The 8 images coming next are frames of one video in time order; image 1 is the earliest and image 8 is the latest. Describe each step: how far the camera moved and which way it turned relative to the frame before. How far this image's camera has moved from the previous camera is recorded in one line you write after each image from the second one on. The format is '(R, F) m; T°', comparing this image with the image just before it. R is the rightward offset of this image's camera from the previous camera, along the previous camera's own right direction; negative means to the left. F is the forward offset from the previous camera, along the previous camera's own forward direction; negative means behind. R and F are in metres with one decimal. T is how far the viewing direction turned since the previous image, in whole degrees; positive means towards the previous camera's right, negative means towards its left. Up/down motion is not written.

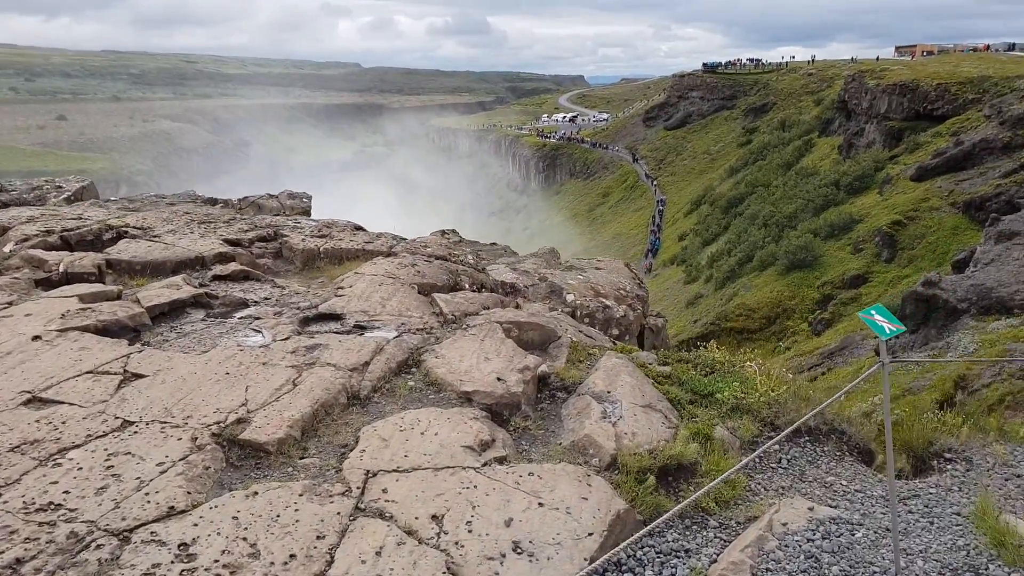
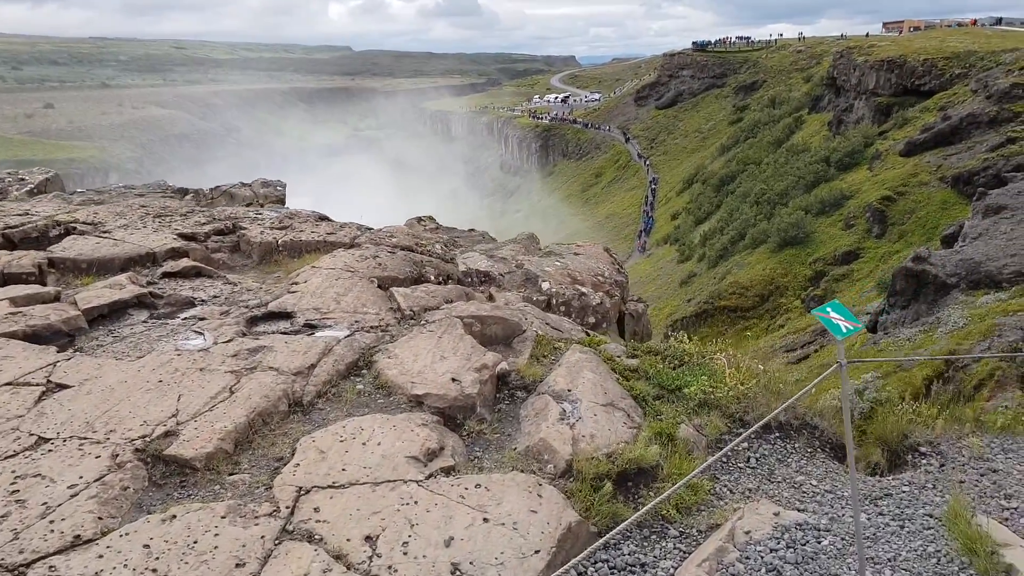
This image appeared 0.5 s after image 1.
(+0.4, +0.4) m; 0°
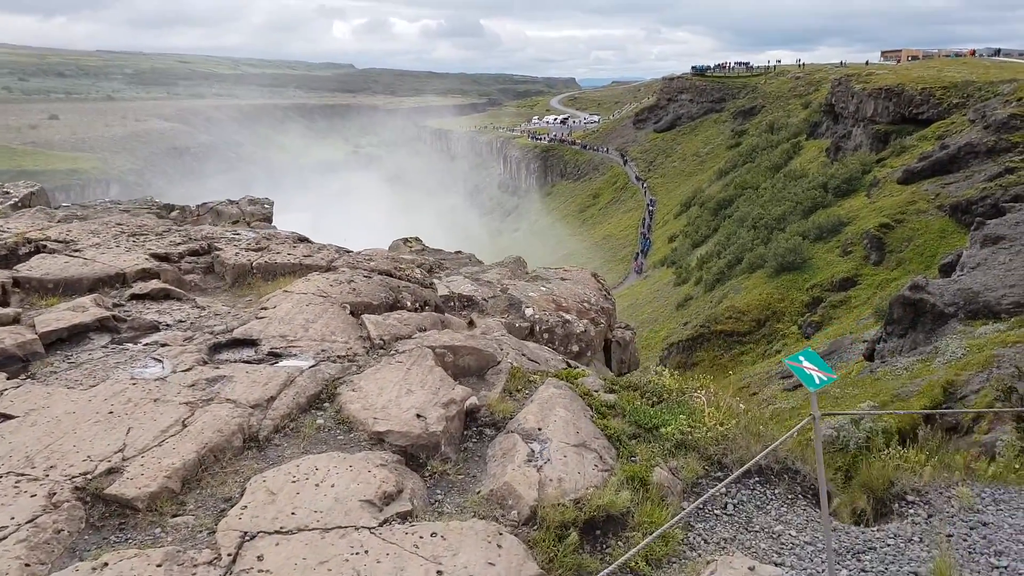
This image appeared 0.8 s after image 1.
(+0.2, +0.3) m; 0°
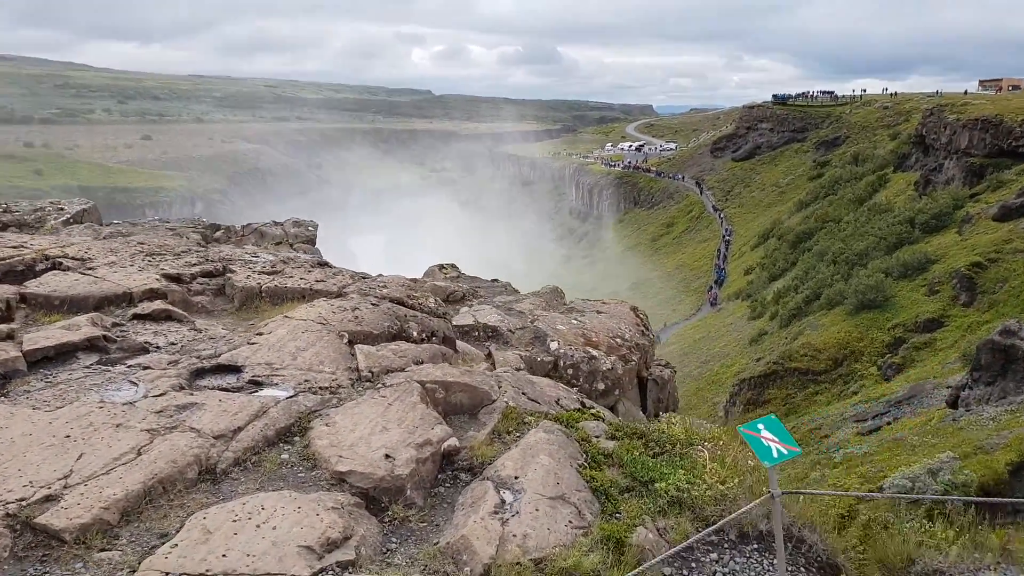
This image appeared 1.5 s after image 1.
(+0.8, +0.4) m; -5°
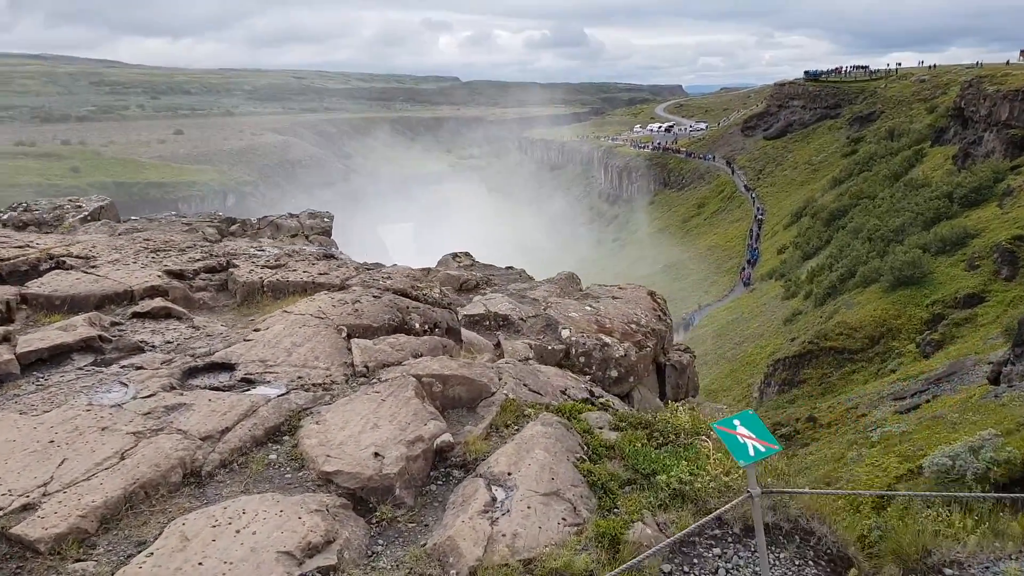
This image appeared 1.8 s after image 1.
(+0.3, +0.2) m; -2°
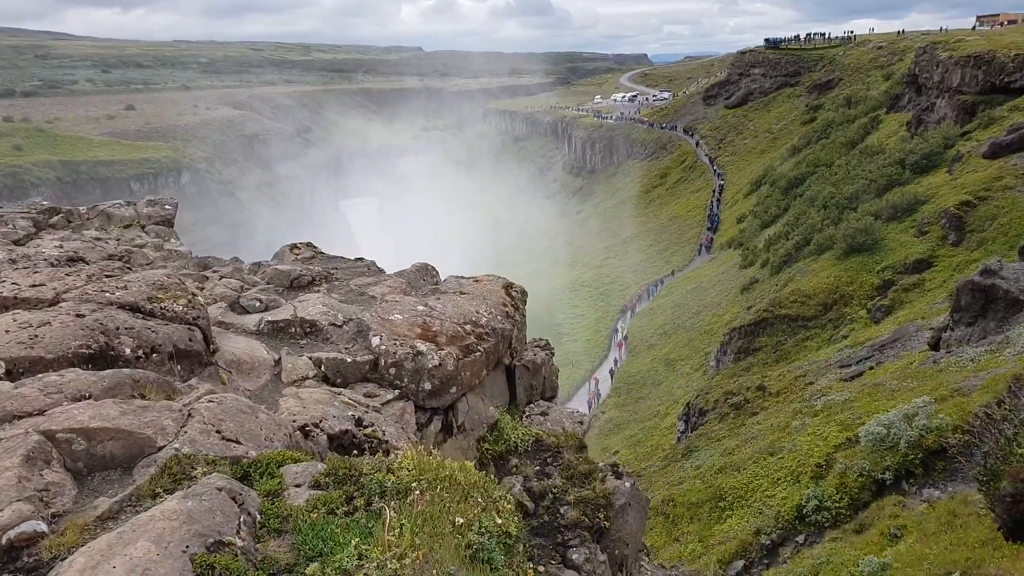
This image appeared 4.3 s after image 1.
(+2.5, +1.6) m; +3°
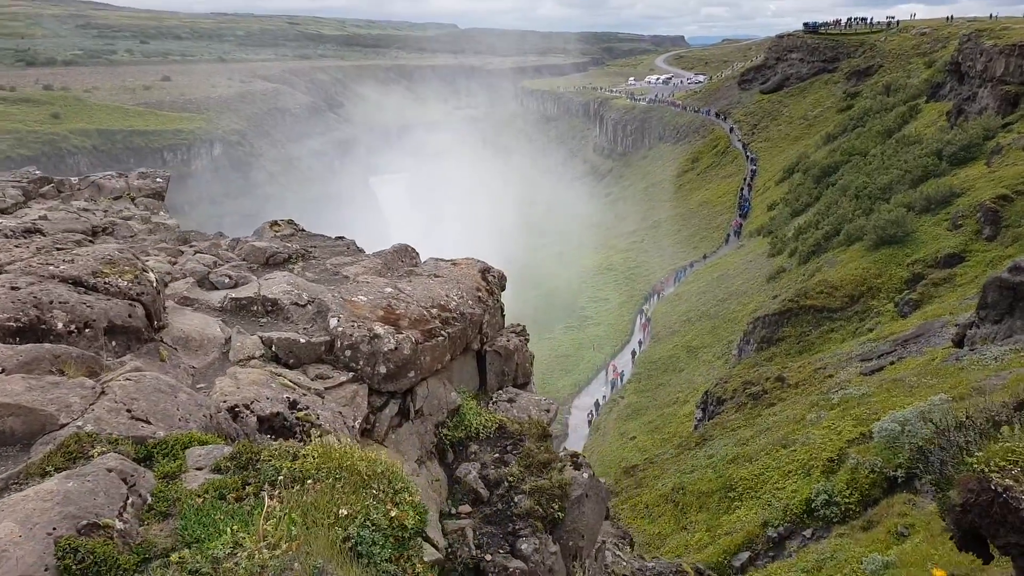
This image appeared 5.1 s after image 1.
(+1.0, +0.2) m; -2°
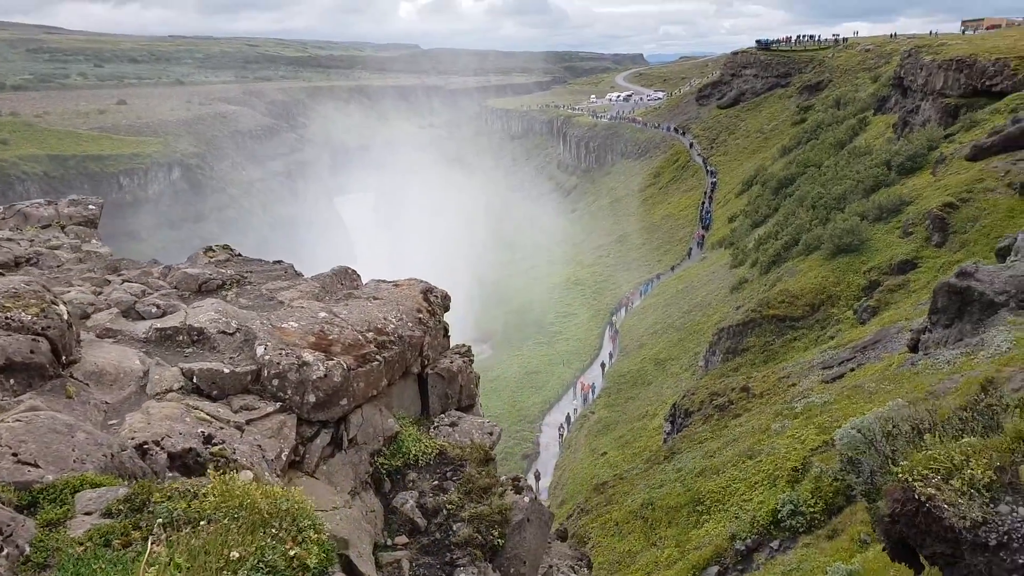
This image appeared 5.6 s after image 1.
(+0.5, +0.2) m; +2°
